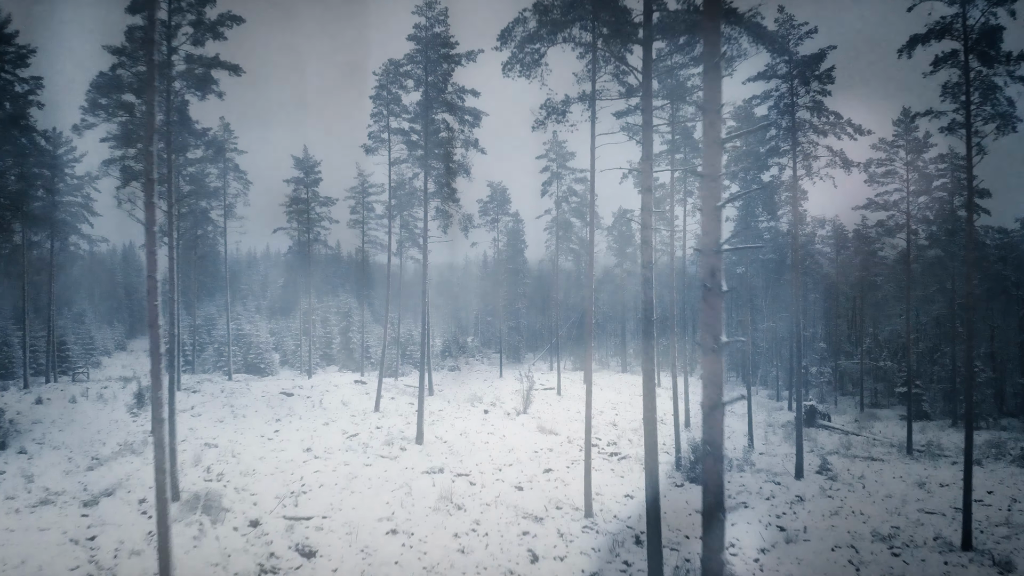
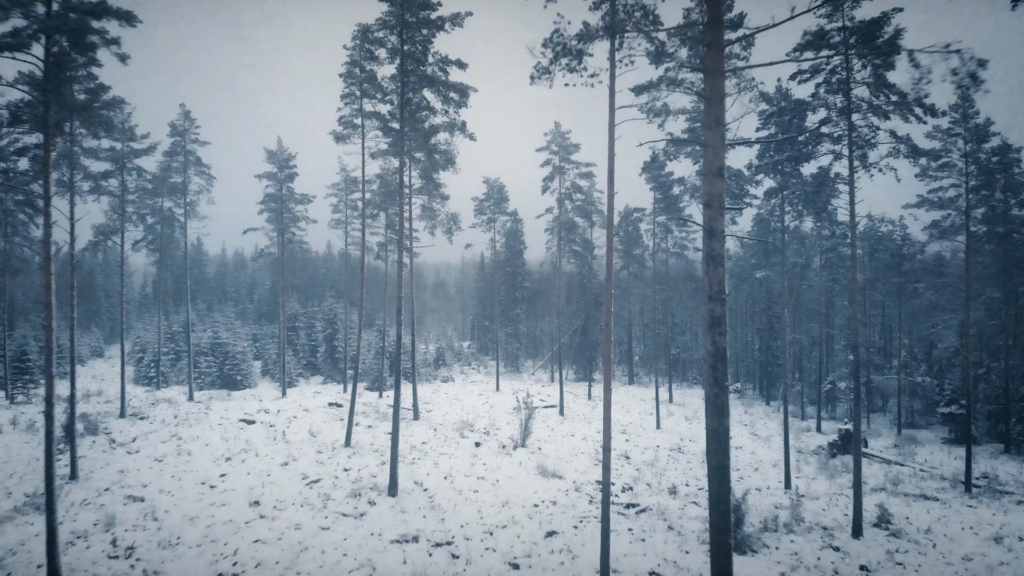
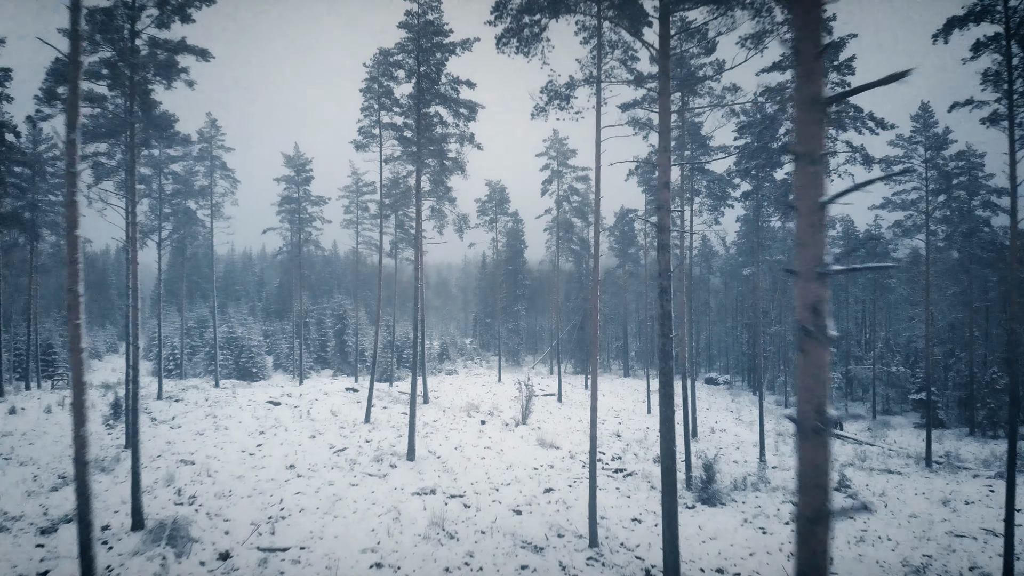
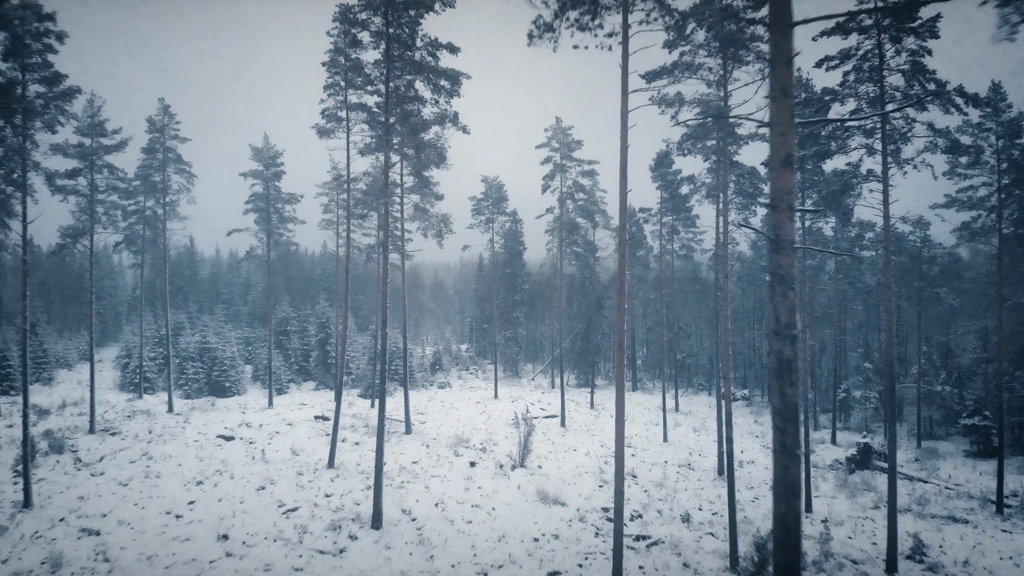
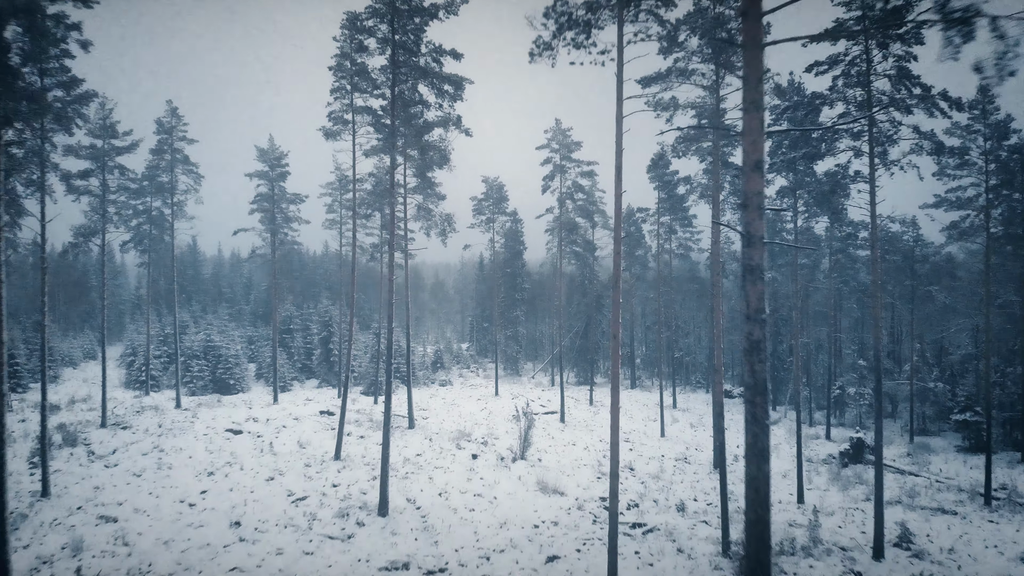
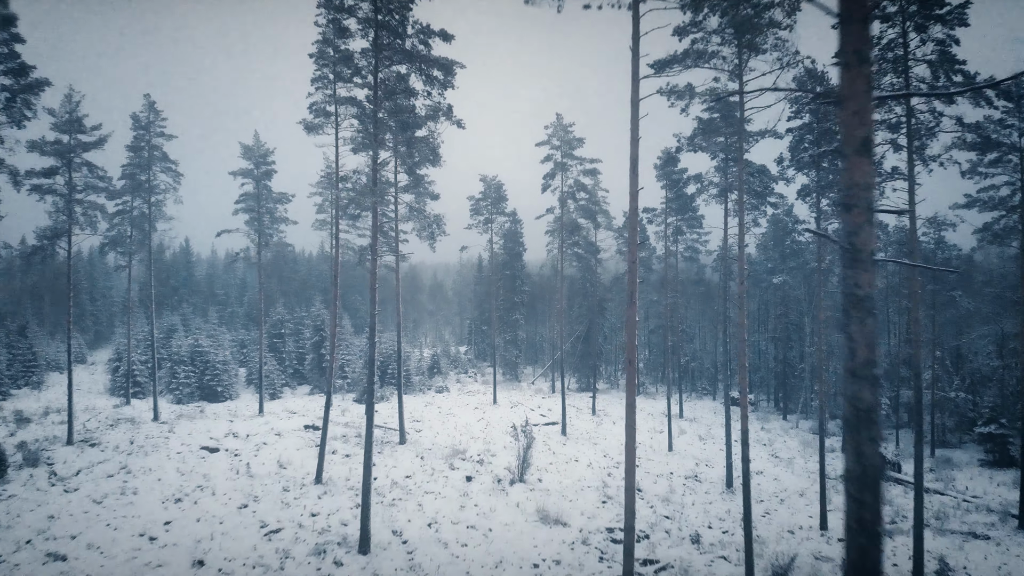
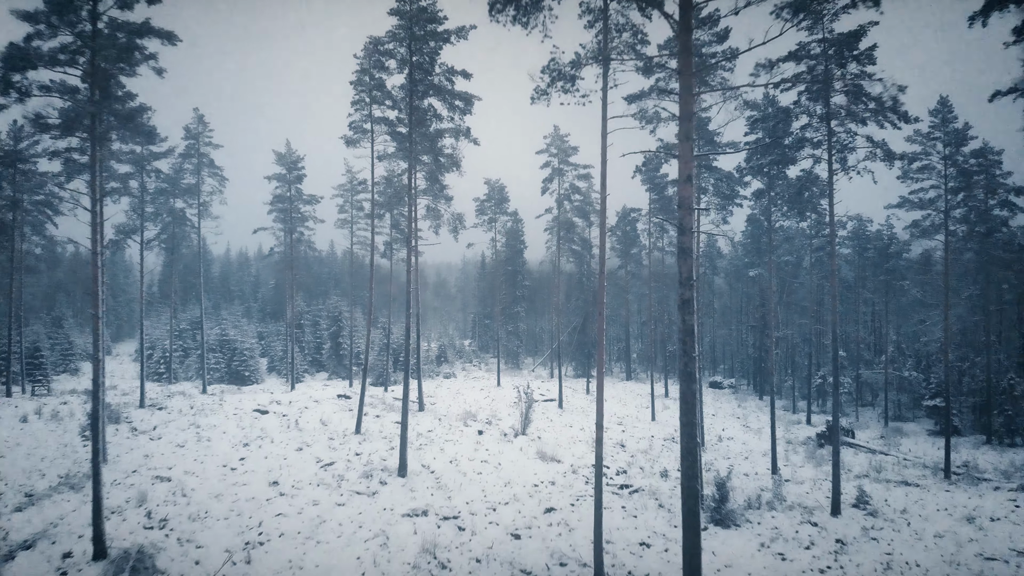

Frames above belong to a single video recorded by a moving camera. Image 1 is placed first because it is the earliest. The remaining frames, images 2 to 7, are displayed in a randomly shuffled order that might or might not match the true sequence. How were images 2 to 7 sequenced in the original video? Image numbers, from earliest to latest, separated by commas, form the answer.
3, 7, 2, 5, 4, 6
